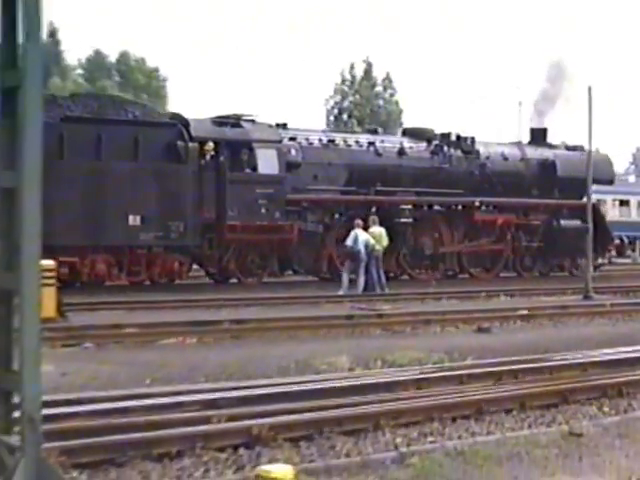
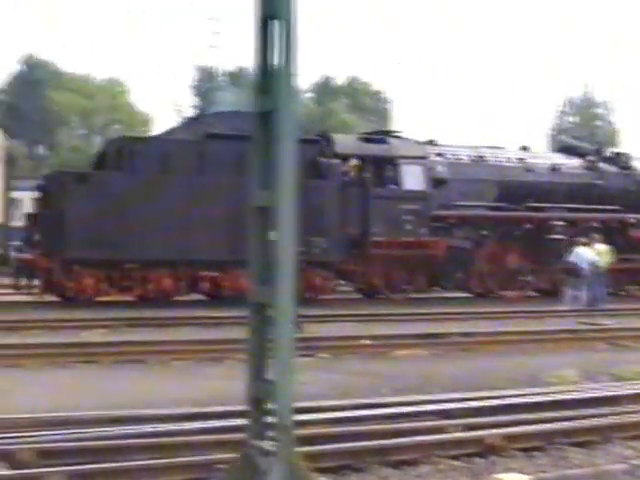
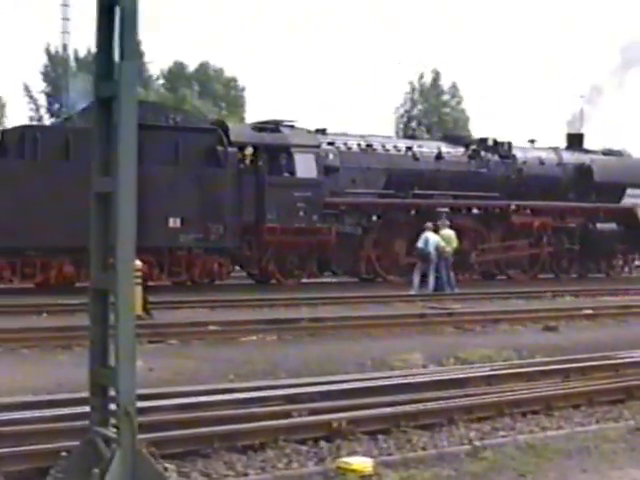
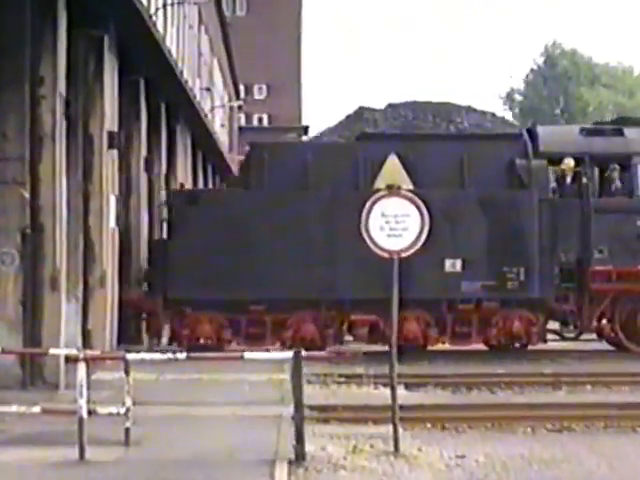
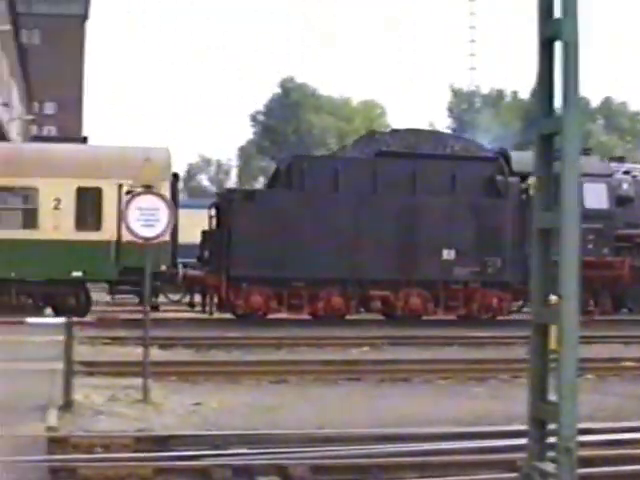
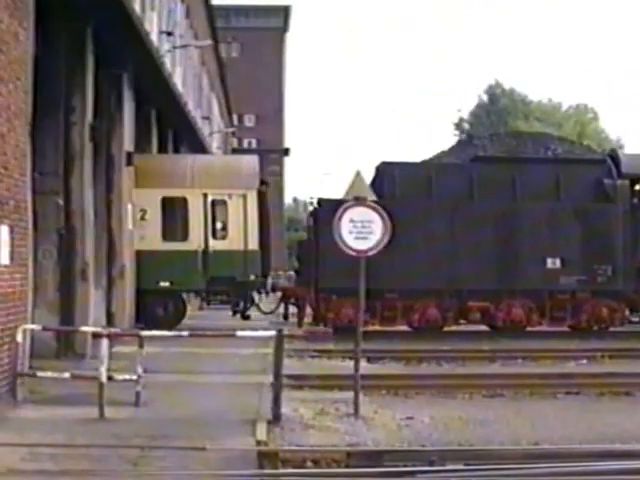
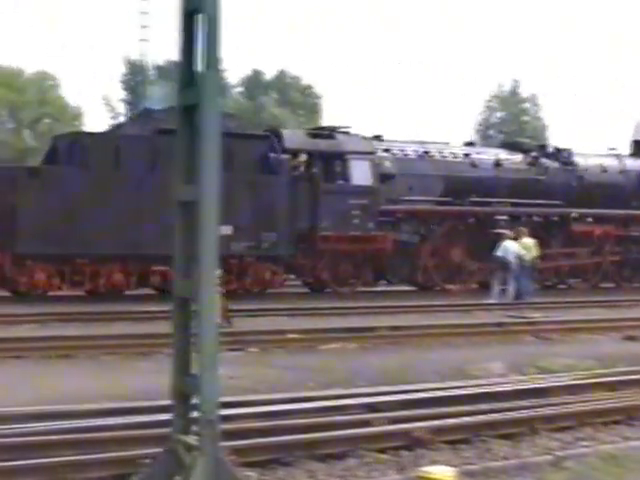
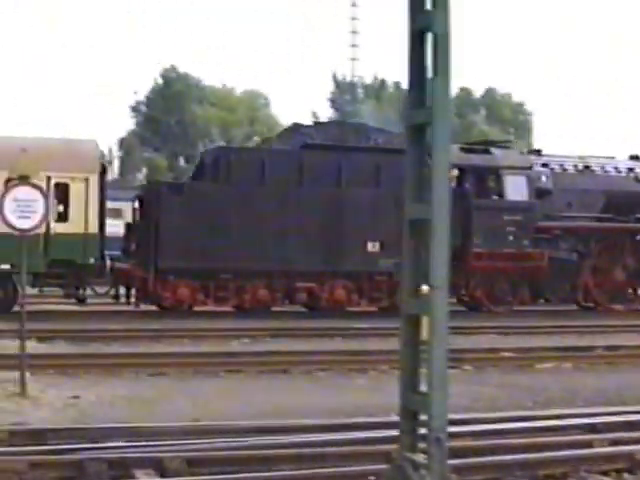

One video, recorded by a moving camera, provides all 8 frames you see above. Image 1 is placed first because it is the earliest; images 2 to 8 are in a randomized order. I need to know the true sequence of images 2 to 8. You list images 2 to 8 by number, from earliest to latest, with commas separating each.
3, 7, 2, 8, 5, 6, 4
